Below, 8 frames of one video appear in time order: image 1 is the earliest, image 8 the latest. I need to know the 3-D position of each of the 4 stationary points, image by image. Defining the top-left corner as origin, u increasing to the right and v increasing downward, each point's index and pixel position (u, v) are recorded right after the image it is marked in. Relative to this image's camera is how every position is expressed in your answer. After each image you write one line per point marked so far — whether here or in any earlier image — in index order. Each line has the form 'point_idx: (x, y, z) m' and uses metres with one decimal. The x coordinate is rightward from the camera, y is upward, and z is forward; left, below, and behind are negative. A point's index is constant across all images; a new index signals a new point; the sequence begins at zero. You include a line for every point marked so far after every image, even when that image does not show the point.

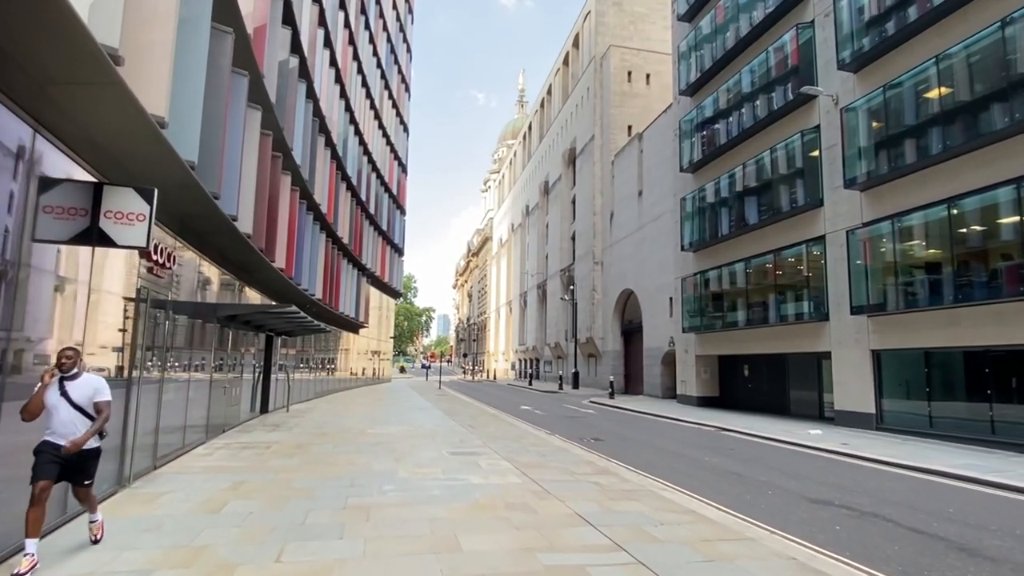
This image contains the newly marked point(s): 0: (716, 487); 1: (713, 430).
0: (+3.8, -3.7, +10.3) m
1: (+6.8, -4.8, +18.7) m
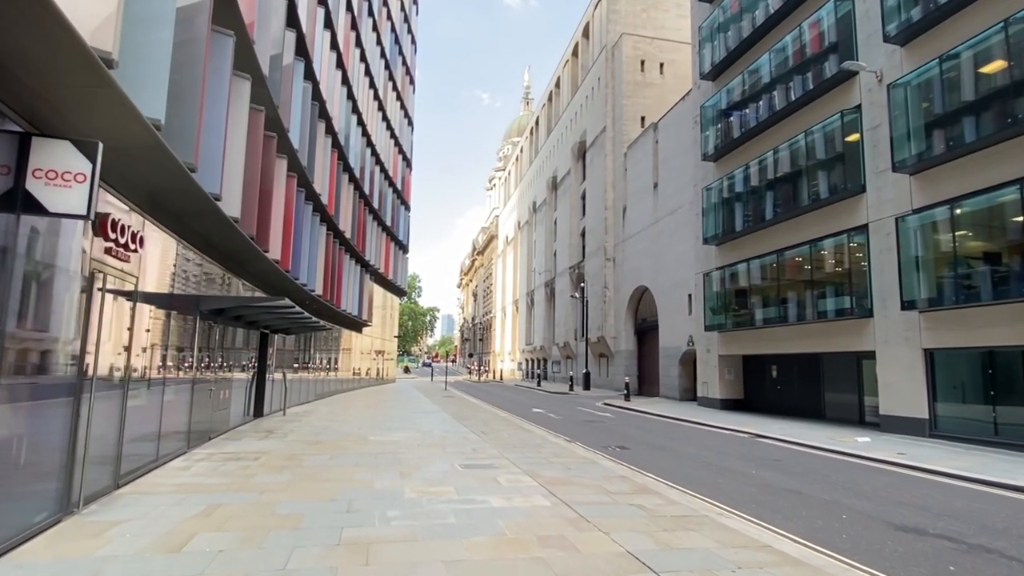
0: (+4.2, -3.5, +8.7) m
1: (+7.2, -4.6, +17.1) m
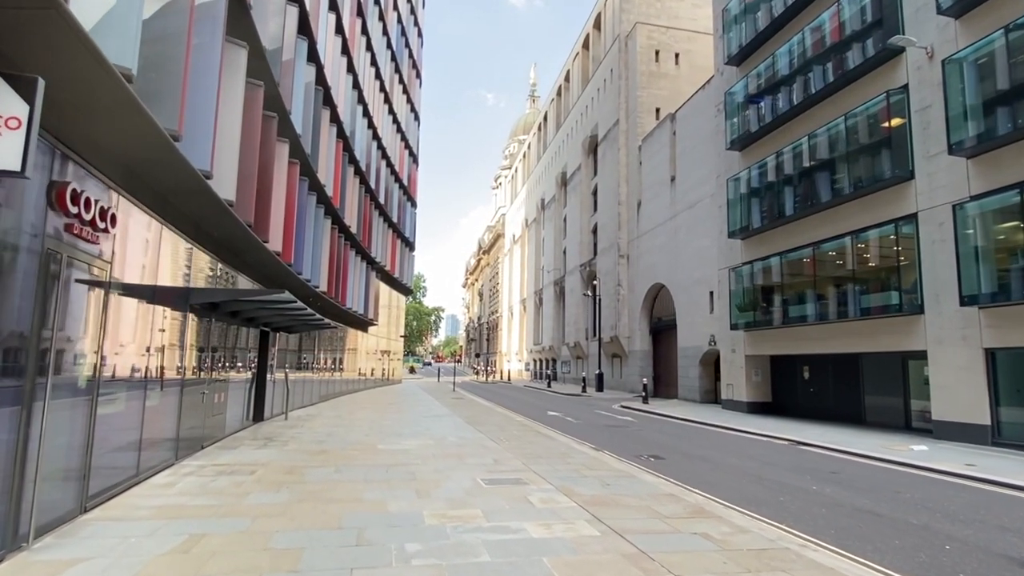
0: (+4.7, -3.3, +7.3) m
1: (+7.8, -4.4, +15.7) m
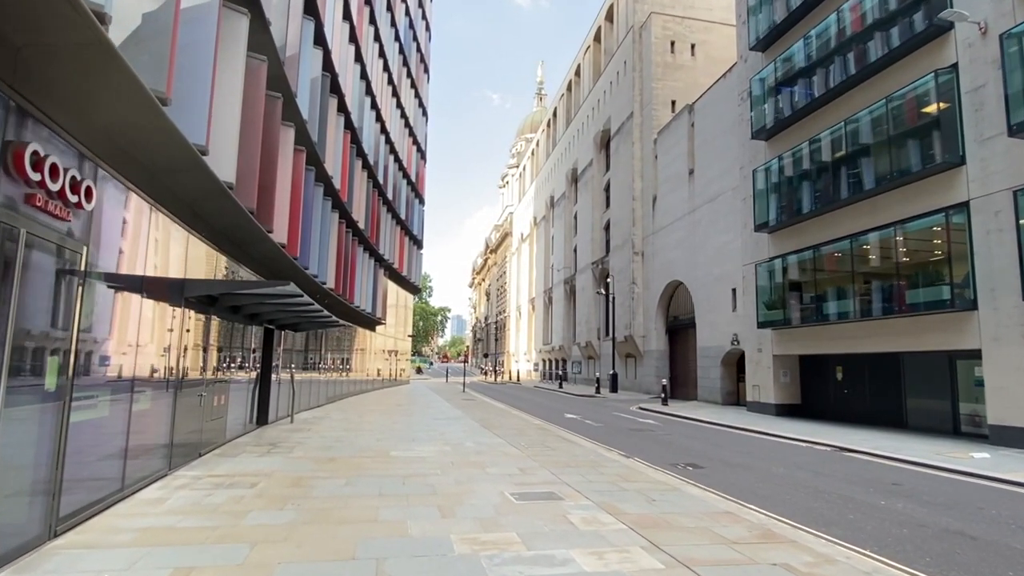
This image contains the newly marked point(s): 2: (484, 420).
0: (+5.2, -3.2, +6.2) m
1: (+8.4, -4.3, +14.6) m
2: (-1.0, -4.6, +19.3) m
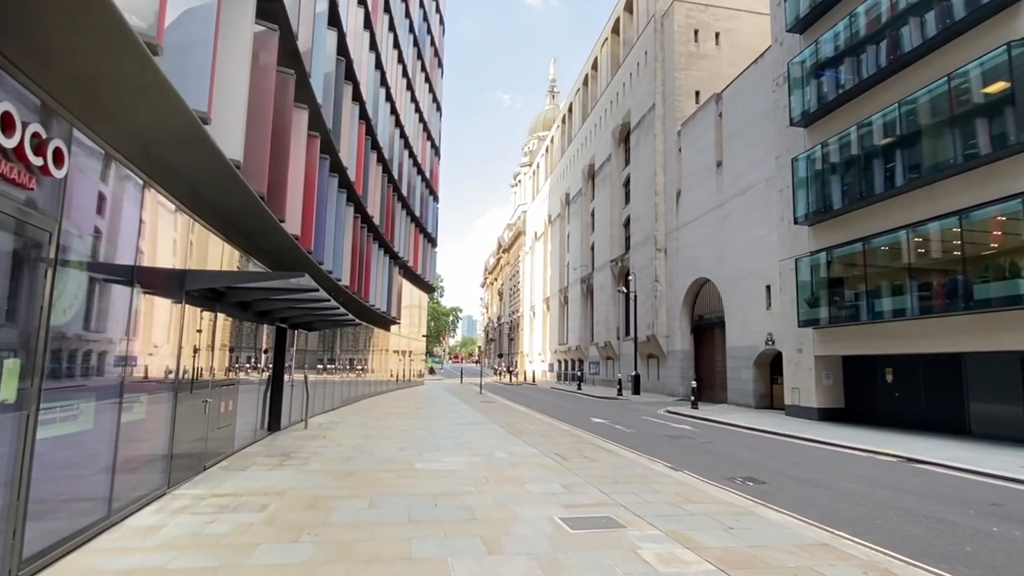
0: (+5.9, -3.0, +4.9) m
1: (+9.2, -4.1, +13.2) m
2: (-0.1, -4.5, +18.1) m
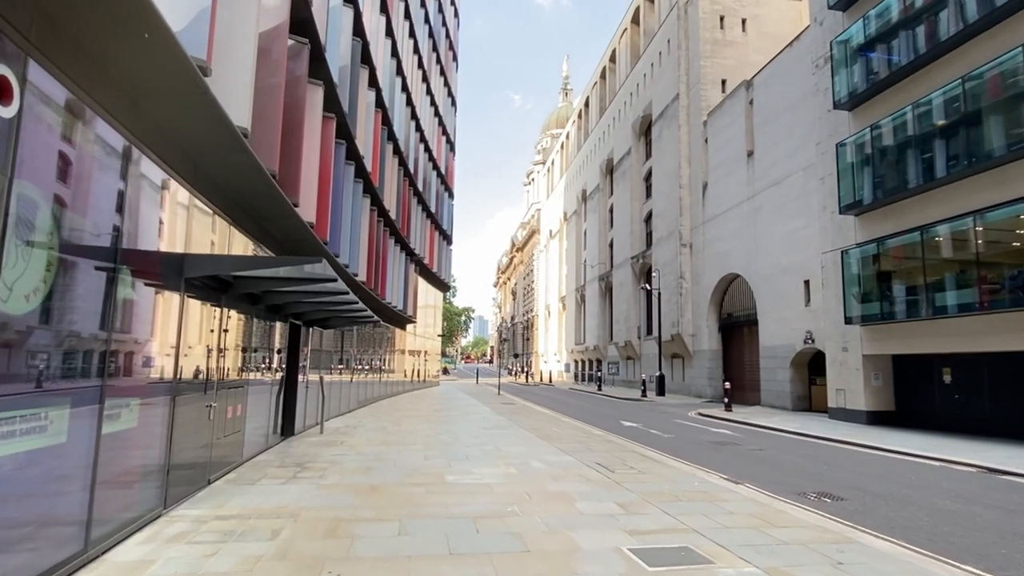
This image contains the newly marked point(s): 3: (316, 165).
0: (+6.5, -2.8, +3.5) m
1: (+9.9, -3.9, +11.7) m
2: (+0.8, -4.3, +16.8) m
3: (-4.5, +2.8, +12.7) m
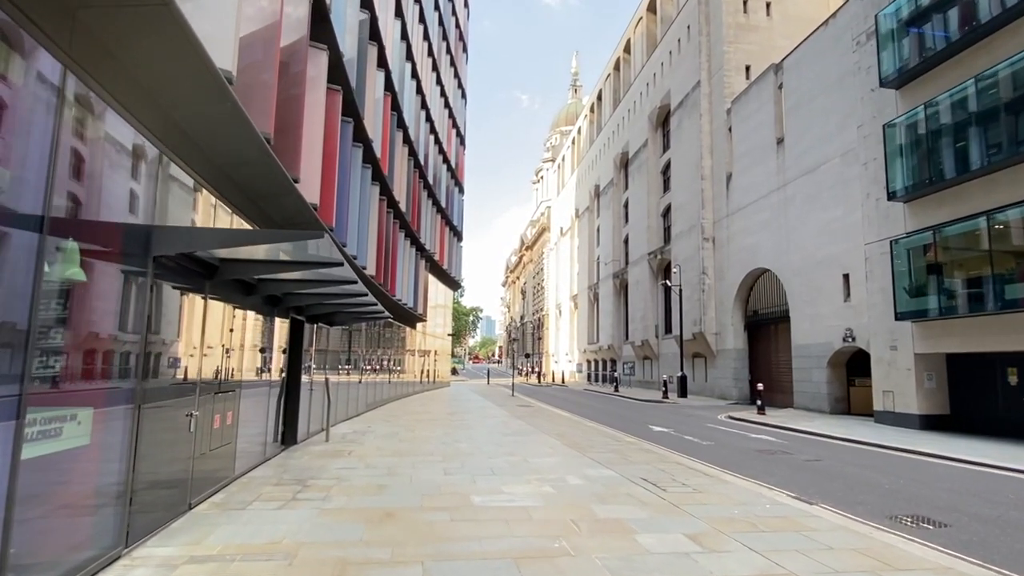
0: (+6.9, -2.6, +2.0) m
1: (+10.5, -3.7, +10.1) m
2: (+1.4, -4.1, +15.3) m
3: (-4.0, +3.0, +11.2) m
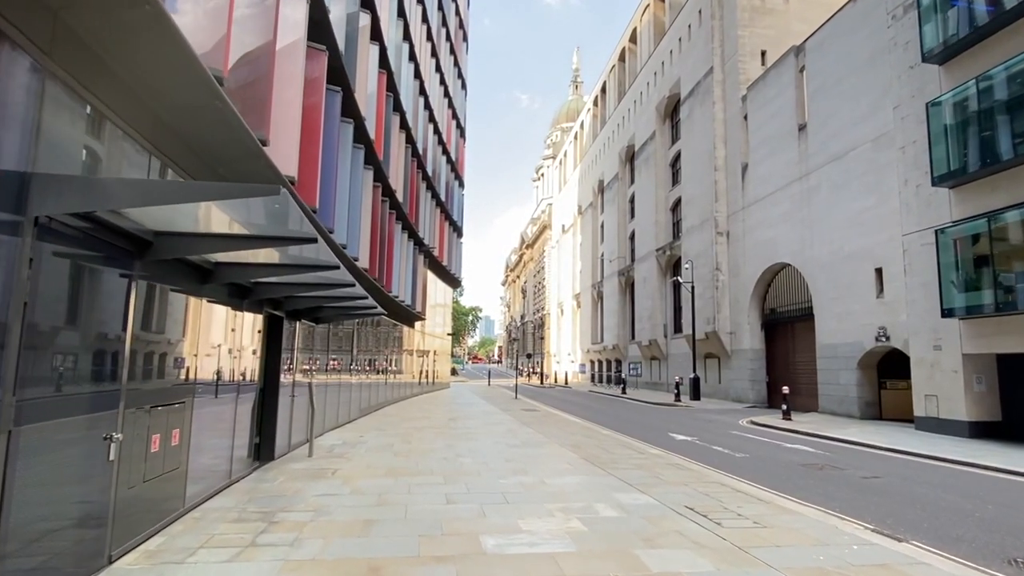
0: (+7.2, -2.4, +0.3) m
1: (+10.8, -3.5, +8.4) m
2: (+1.7, -3.9, +13.6) m
3: (-3.7, +3.2, +9.5) m
